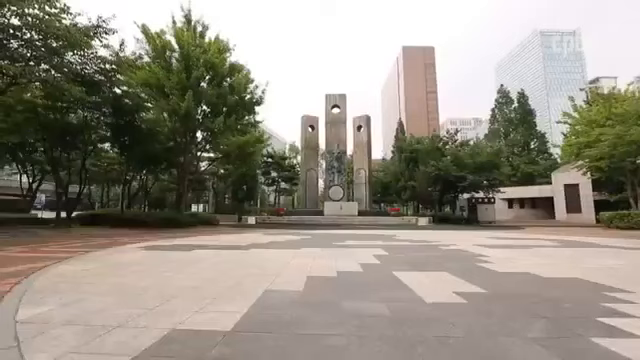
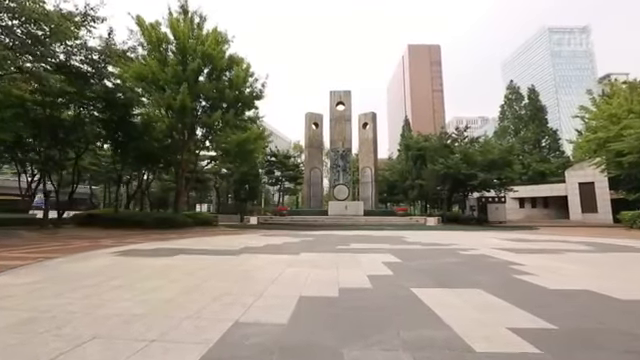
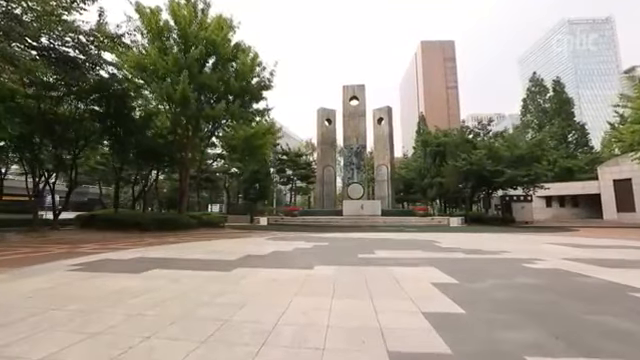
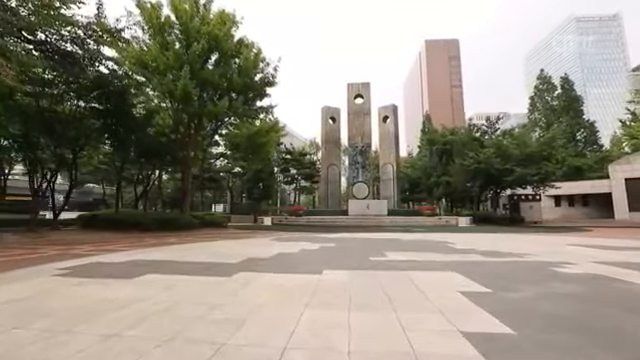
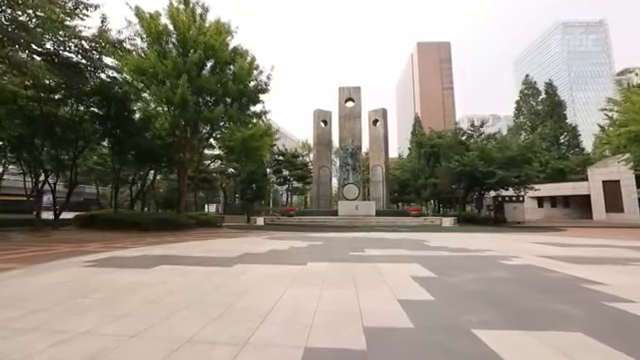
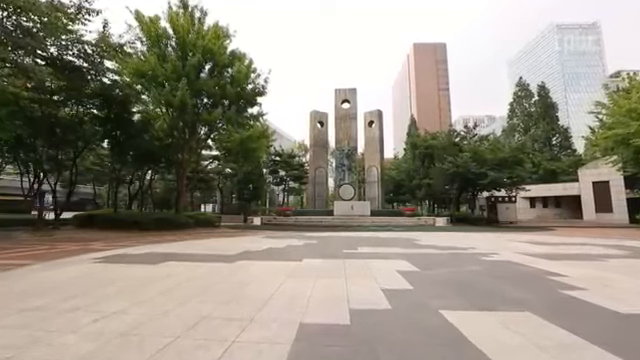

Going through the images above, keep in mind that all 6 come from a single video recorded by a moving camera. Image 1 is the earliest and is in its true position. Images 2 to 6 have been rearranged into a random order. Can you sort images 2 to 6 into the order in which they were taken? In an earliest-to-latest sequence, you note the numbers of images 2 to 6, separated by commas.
2, 6, 5, 3, 4
